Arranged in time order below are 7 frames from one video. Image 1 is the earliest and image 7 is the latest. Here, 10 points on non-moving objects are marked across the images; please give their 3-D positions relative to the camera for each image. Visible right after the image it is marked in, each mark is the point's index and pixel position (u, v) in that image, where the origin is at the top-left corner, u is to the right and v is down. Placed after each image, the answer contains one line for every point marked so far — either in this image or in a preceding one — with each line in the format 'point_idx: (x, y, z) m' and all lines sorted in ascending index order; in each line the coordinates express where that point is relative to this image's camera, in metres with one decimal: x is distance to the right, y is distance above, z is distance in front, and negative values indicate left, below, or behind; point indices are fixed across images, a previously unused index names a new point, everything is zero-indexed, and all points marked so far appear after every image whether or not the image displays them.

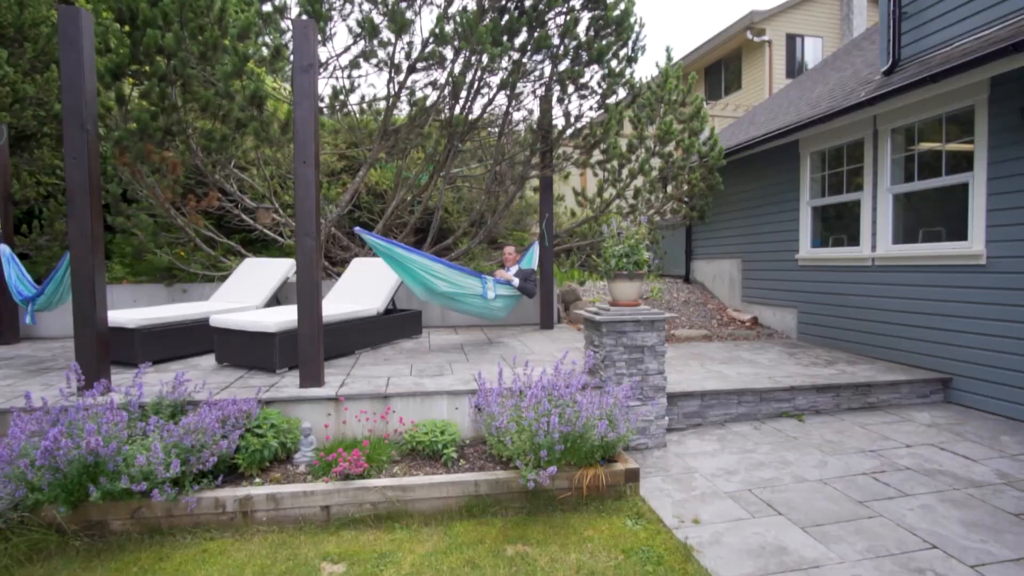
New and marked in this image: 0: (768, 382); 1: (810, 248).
0: (+2.2, -0.8, +4.9) m
1: (+3.6, +0.5, +6.9) m
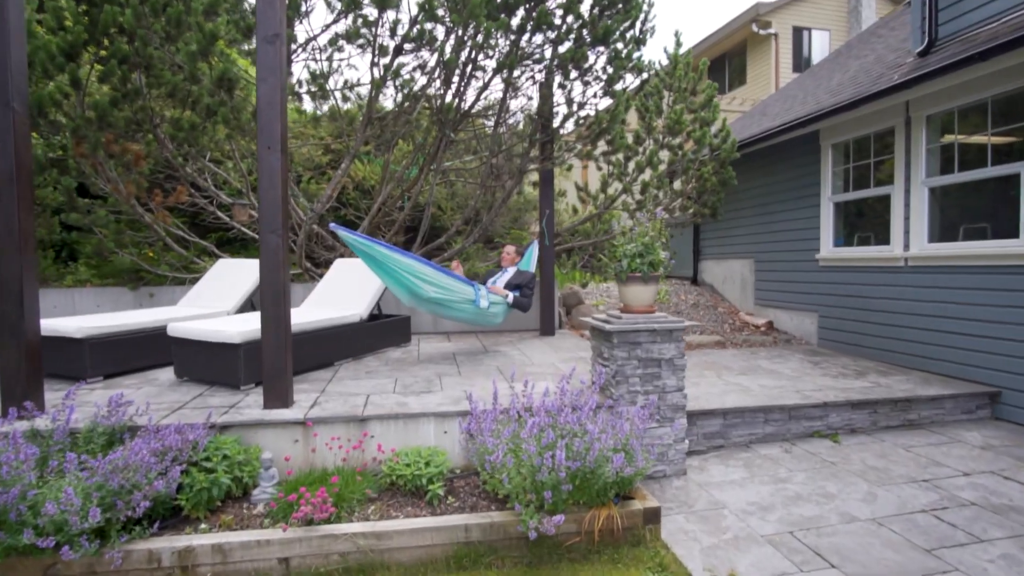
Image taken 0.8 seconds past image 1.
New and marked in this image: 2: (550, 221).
0: (+2.2, -0.8, +4.3) m
1: (+3.5, +0.5, +6.4) m
2: (+0.4, +0.7, +6.4) m
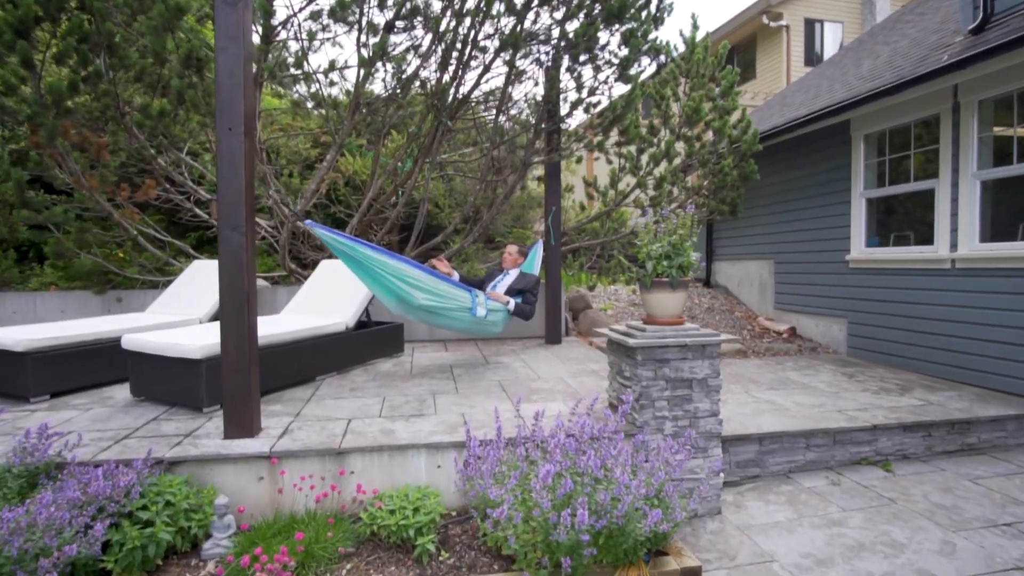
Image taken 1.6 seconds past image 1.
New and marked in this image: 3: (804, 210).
0: (+2.2, -0.9, +3.8) m
1: (+3.6, +0.4, +5.8) m
2: (+0.5, +0.7, +5.9) m
3: (+3.4, +0.9, +6.6) m
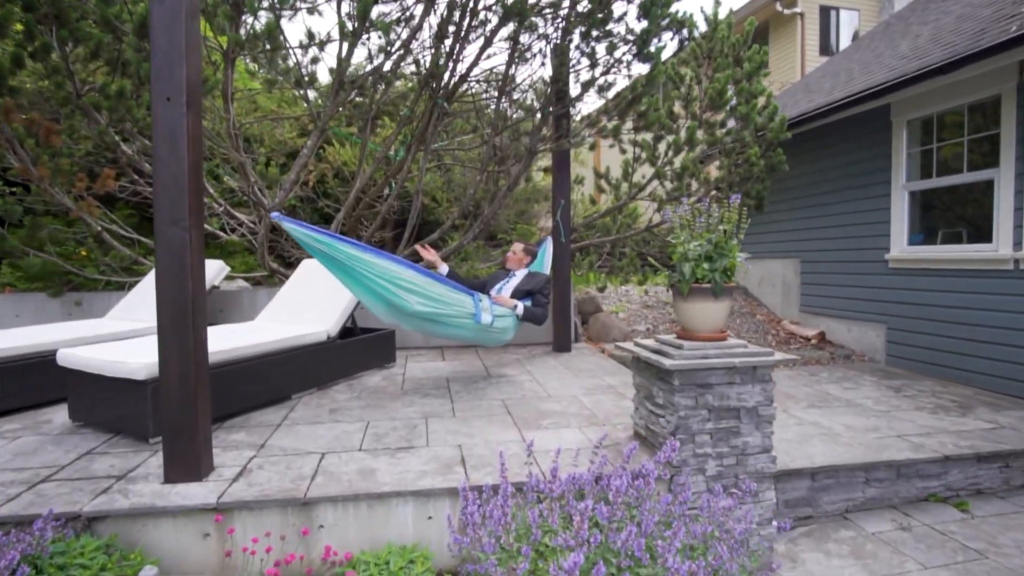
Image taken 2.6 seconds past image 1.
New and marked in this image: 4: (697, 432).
0: (+2.2, -0.9, +3.2) m
1: (+3.6, +0.4, +5.3) m
2: (+0.5, +0.7, +5.3) m
3: (+3.4, +0.9, +6.1) m
4: (+0.8, -0.6, +2.5) m
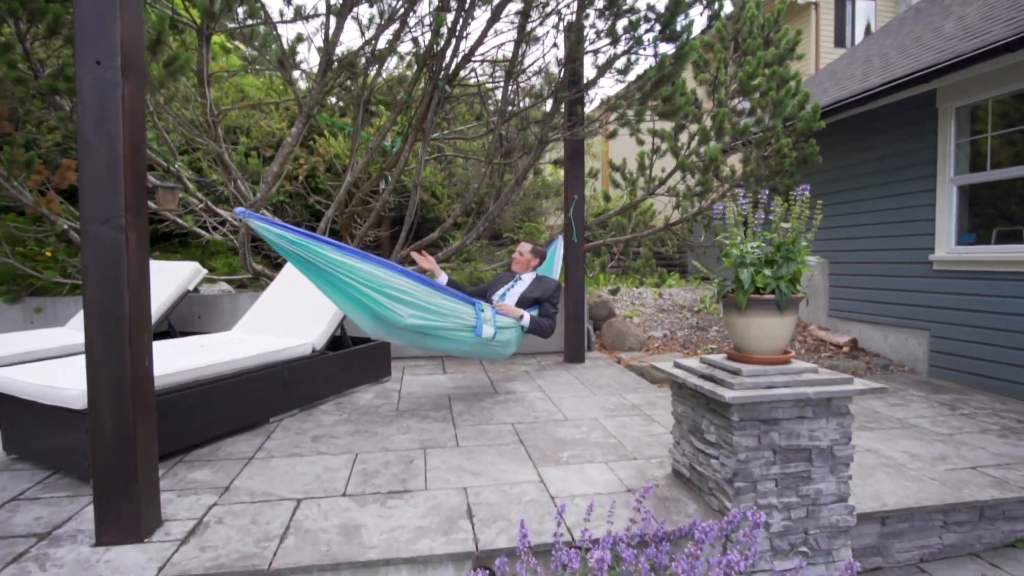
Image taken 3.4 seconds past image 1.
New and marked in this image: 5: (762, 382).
0: (+2.3, -0.9, +2.8) m
1: (+3.7, +0.4, +4.8) m
2: (+0.6, +0.6, +4.8) m
3: (+3.5, +0.8, +5.6) m
4: (+0.9, -0.7, +2.0) m
5: (+0.9, -0.3, +2.0) m
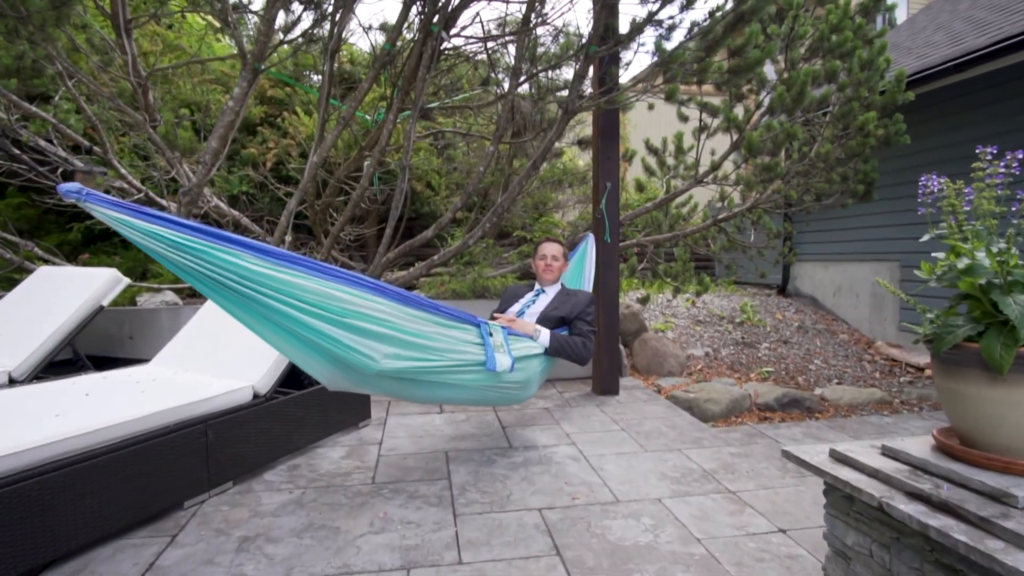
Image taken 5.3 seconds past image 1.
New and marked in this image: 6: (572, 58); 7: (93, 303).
0: (+2.4, -1.0, +1.8) m
1: (+3.8, +0.3, +3.8) m
2: (+0.7, +0.6, +3.8) m
3: (+3.6, +0.8, +4.6) m
4: (+1.0, -0.8, +1.0) m
5: (+1.0, -0.4, +1.0) m
6: (+0.4, +1.4, +3.4) m
7: (-2.3, -0.1, +3.1) m
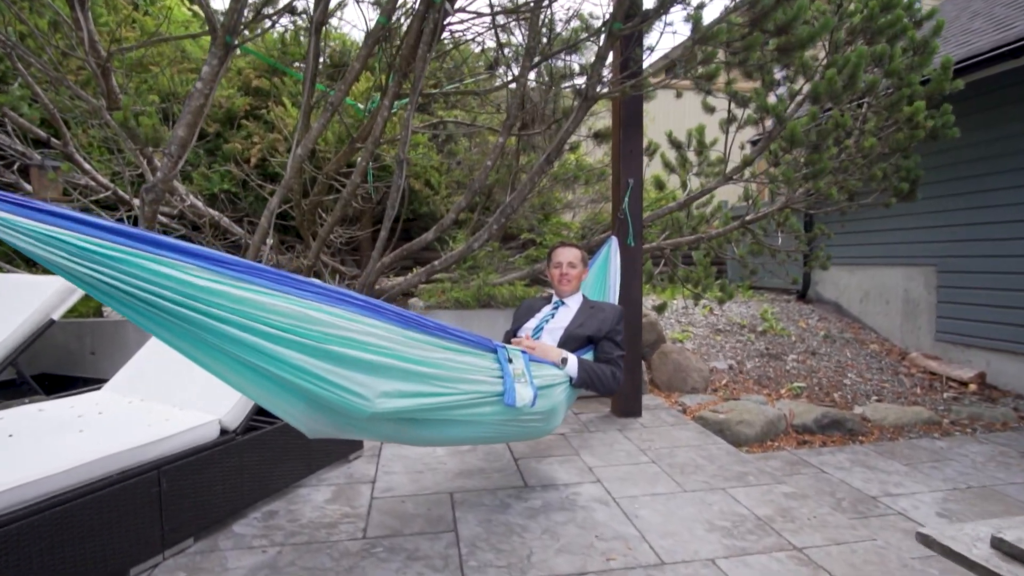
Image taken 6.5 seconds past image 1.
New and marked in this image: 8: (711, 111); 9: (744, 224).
0: (+2.5, -1.1, +1.4) m
1: (+3.8, +0.2, +3.4) m
2: (+0.7, +0.5, +3.4) m
3: (+3.6, +0.7, +4.2) m
4: (+1.0, -0.8, +0.6) m
5: (+1.1, -0.5, +0.6) m
6: (+0.4, +1.3, +3.0) m
7: (-2.2, -0.1, +2.7) m
8: (+1.3, +1.2, +3.8) m
9: (+1.7, +0.5, +4.2) m
